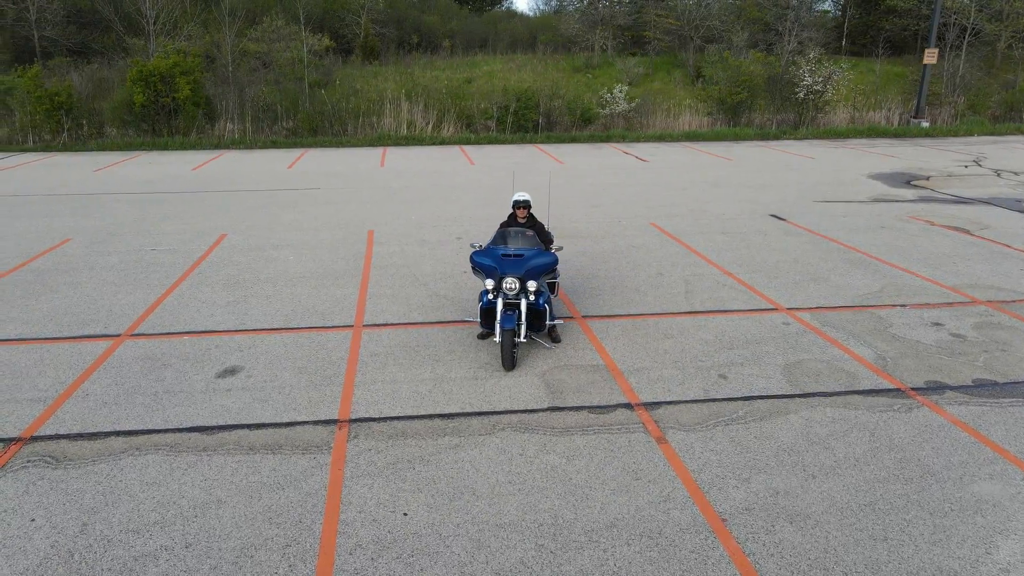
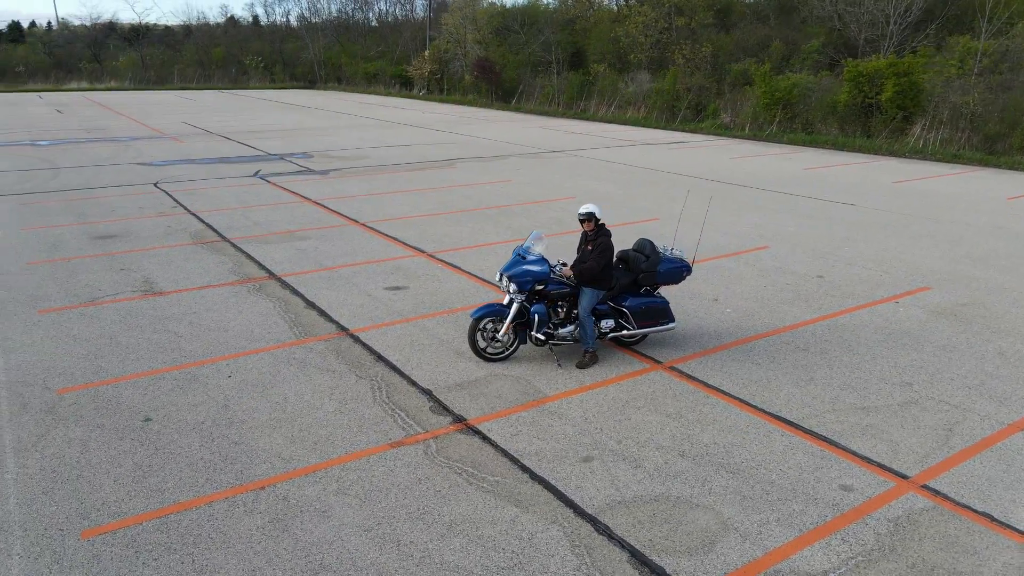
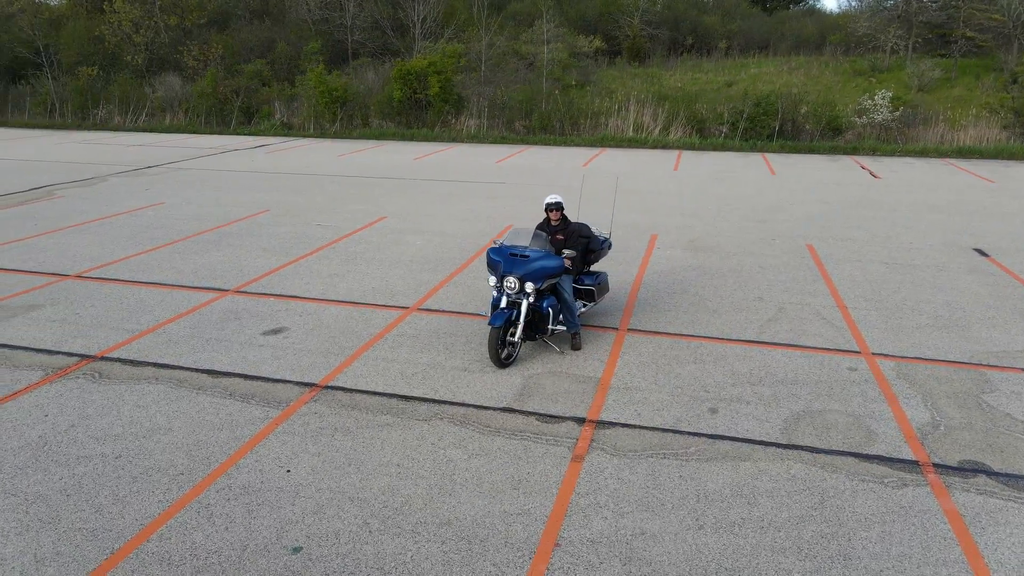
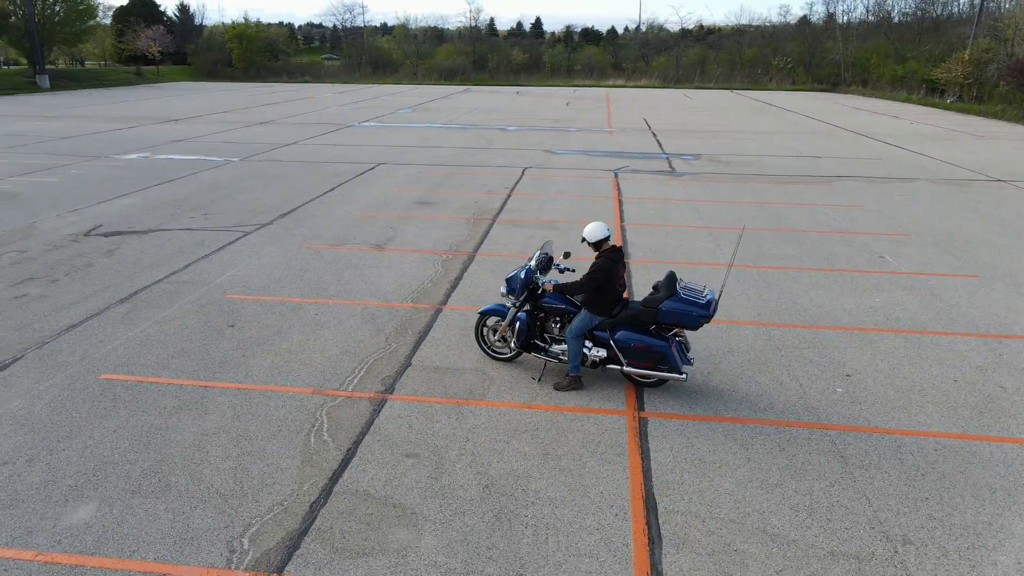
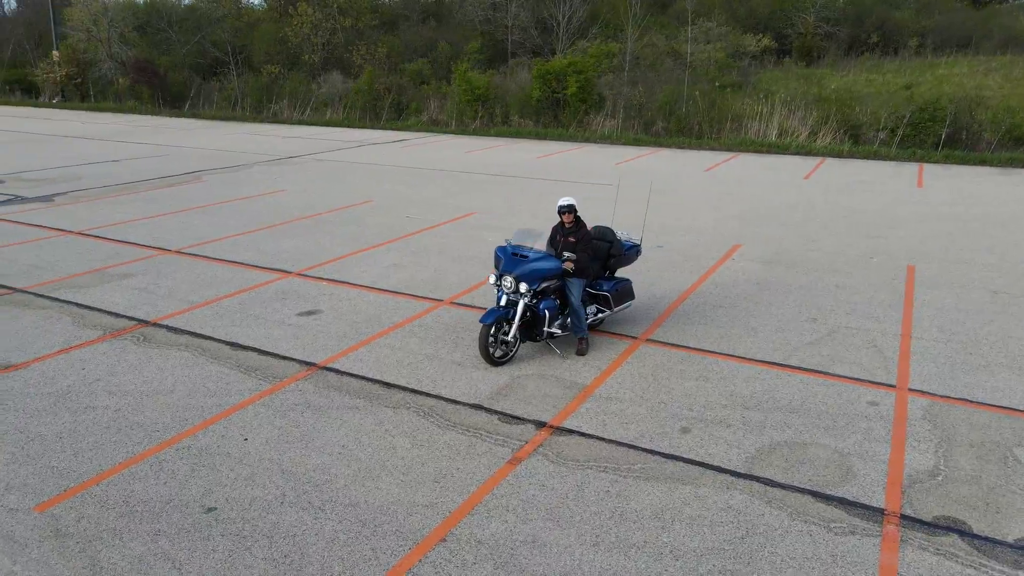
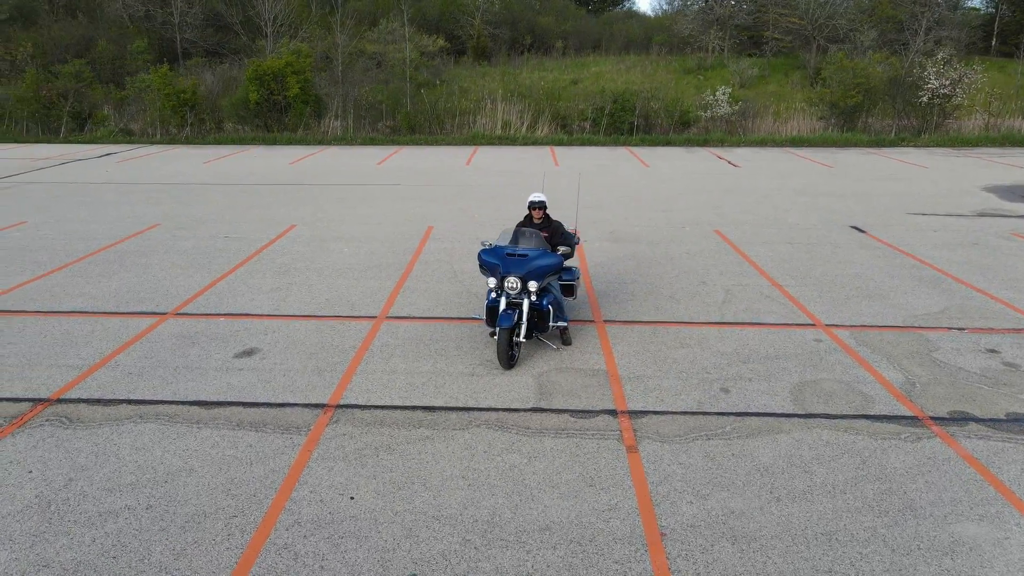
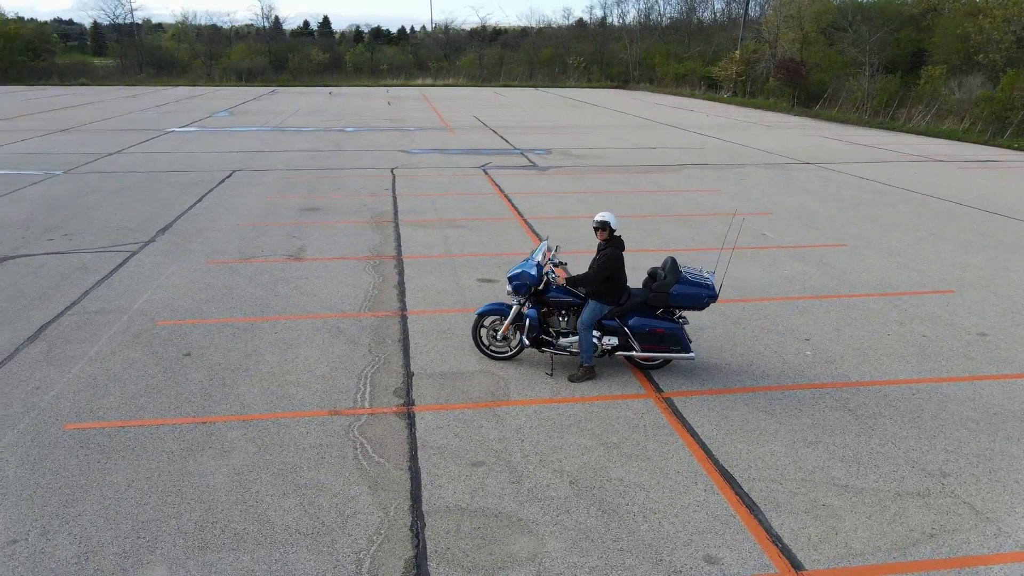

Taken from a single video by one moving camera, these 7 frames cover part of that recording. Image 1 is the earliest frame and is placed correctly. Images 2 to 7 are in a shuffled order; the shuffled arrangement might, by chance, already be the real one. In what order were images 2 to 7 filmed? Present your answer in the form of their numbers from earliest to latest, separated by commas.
6, 3, 5, 2, 7, 4
